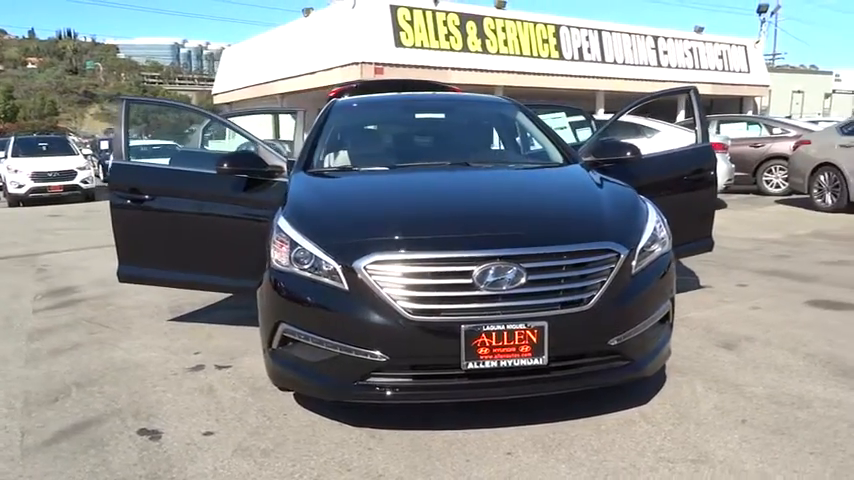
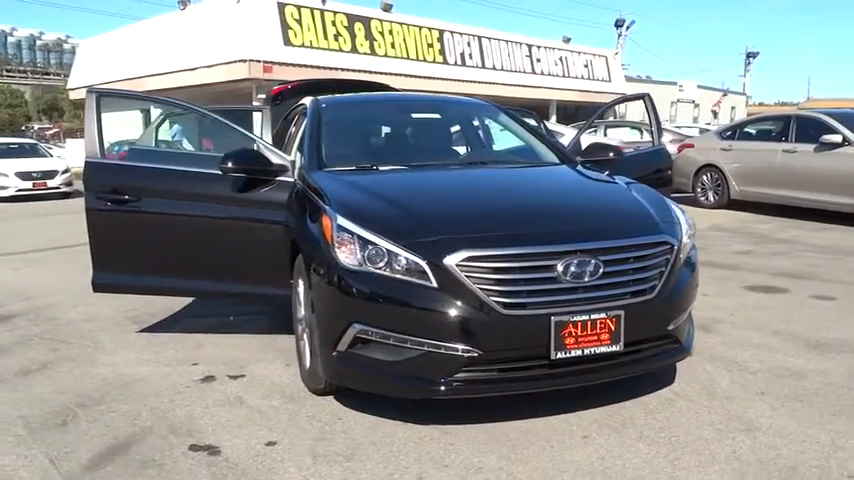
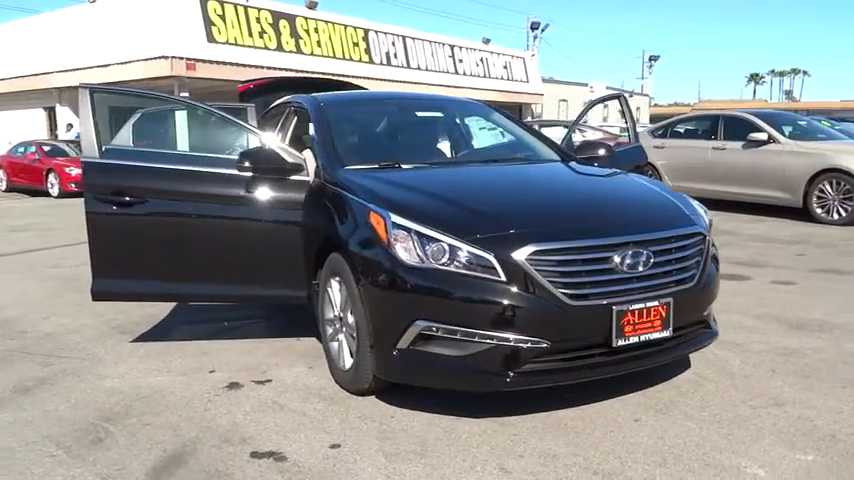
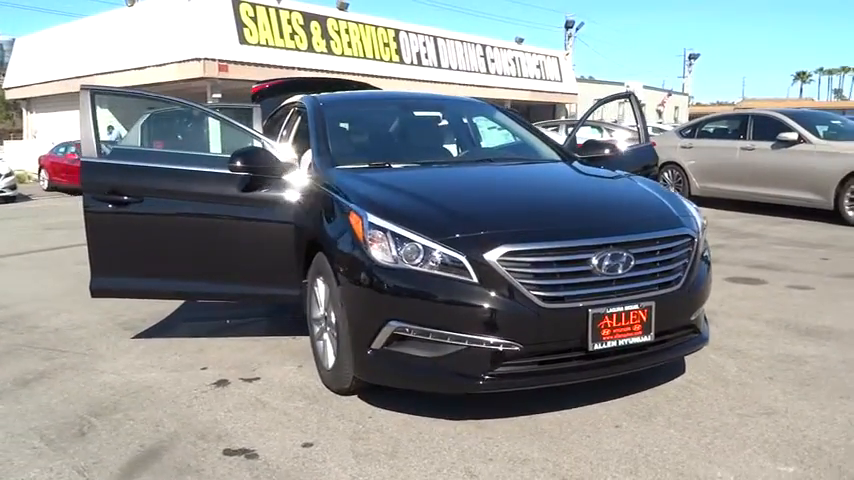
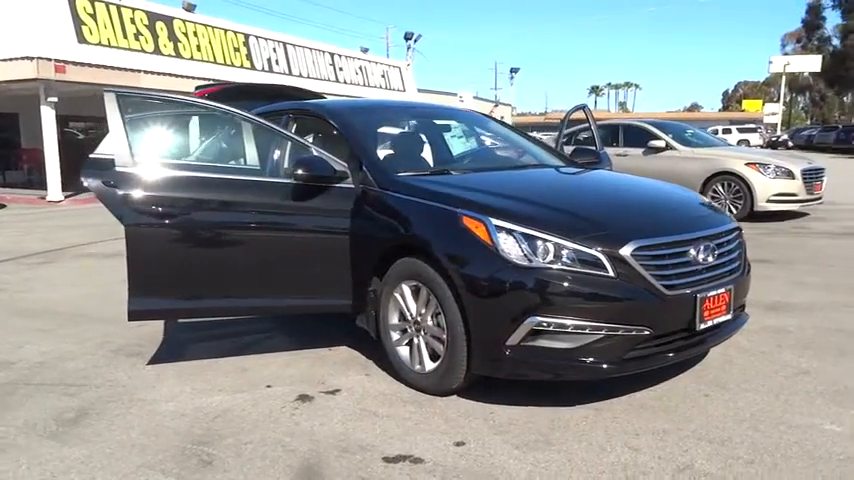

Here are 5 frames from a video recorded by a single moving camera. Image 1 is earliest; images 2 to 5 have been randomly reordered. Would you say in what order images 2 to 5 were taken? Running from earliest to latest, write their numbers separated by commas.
2, 4, 3, 5
